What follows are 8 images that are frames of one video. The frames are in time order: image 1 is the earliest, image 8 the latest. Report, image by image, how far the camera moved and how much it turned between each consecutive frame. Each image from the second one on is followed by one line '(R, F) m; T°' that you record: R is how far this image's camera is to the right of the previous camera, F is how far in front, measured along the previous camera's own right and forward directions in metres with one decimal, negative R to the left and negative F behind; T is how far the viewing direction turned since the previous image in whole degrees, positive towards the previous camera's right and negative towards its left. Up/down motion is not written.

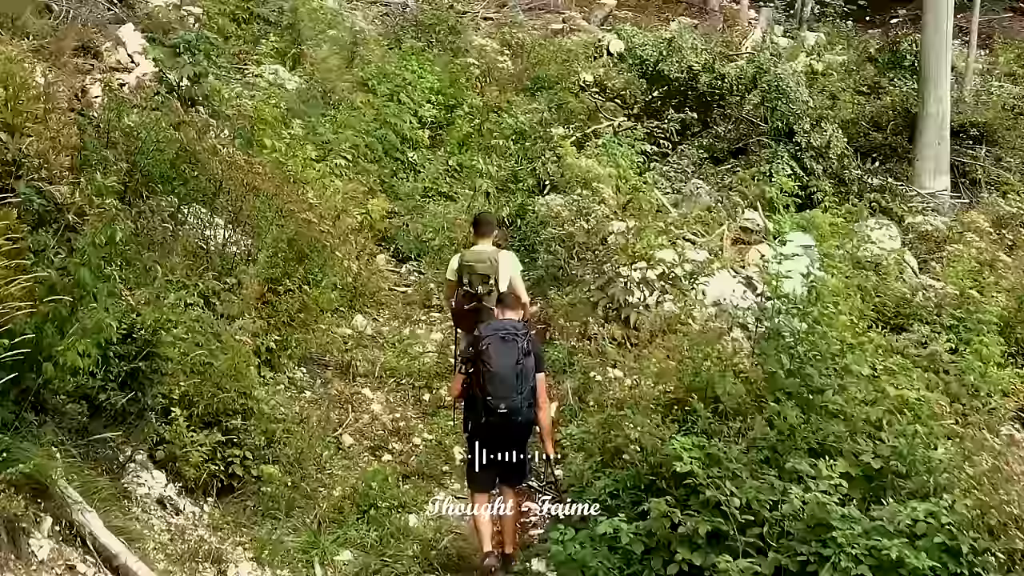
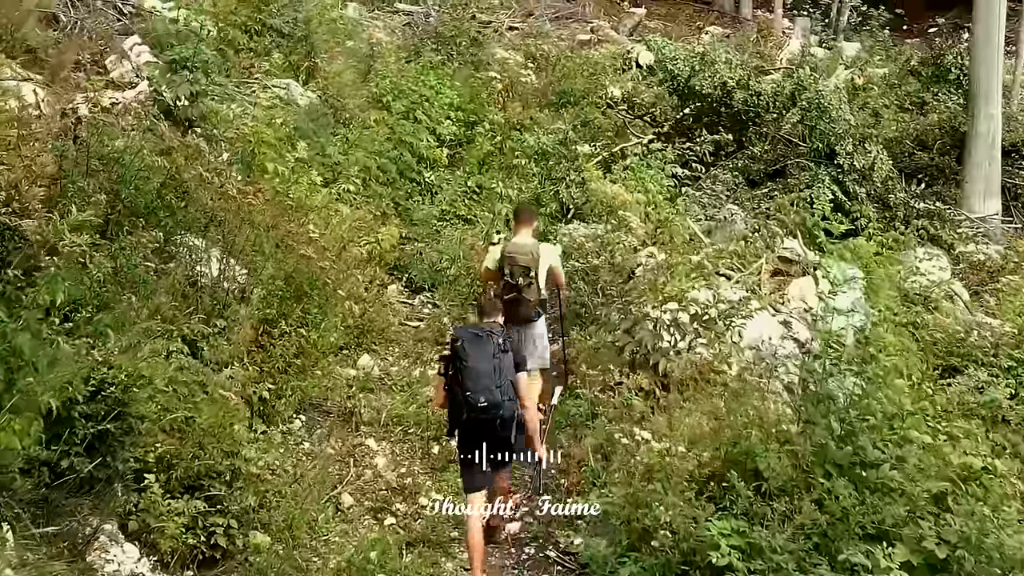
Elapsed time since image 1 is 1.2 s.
(0.0, +0.5) m; -2°
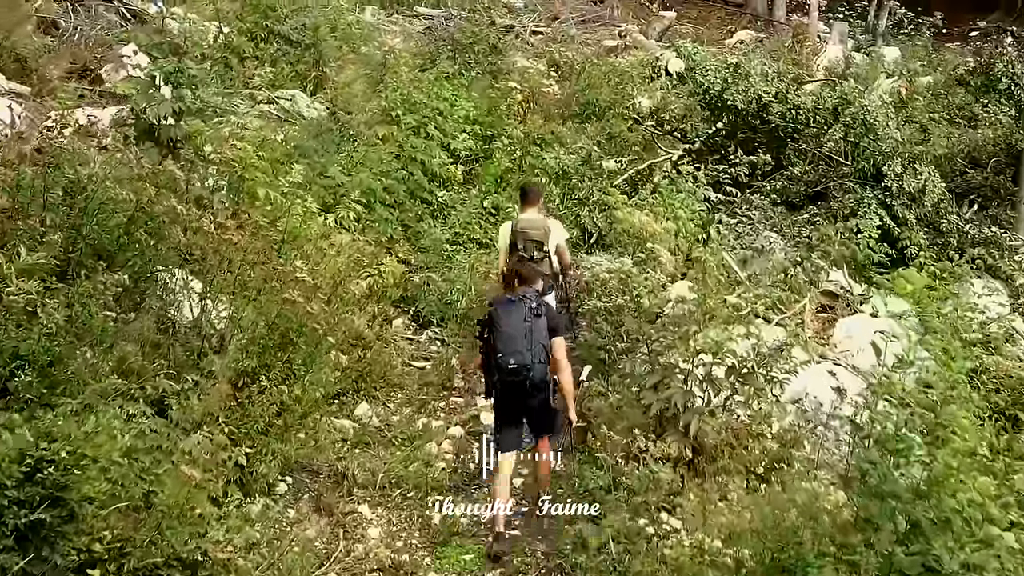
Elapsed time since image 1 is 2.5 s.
(+0.1, +0.6) m; -2°
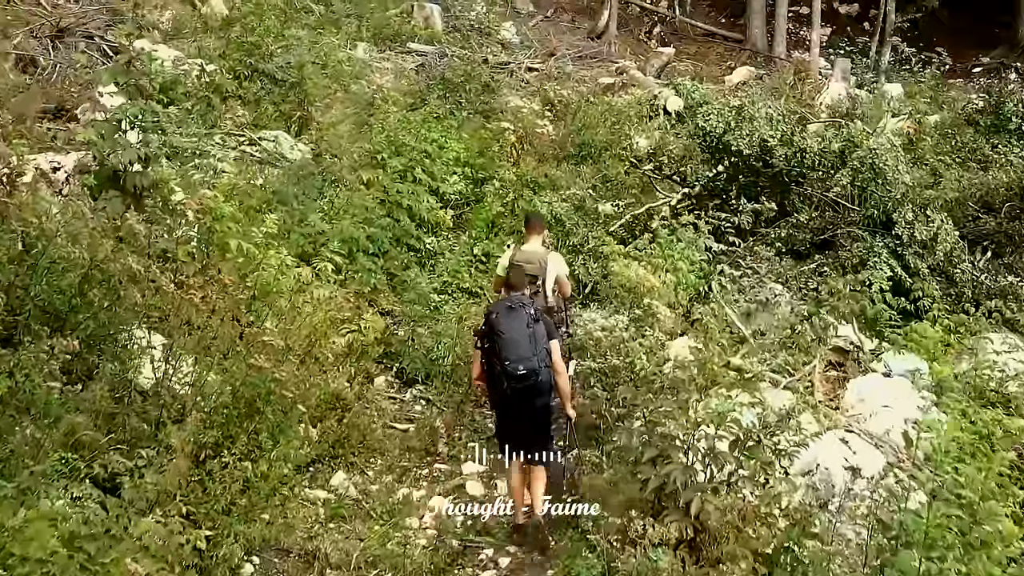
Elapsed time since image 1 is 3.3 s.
(+0.1, +0.4) m; 0°
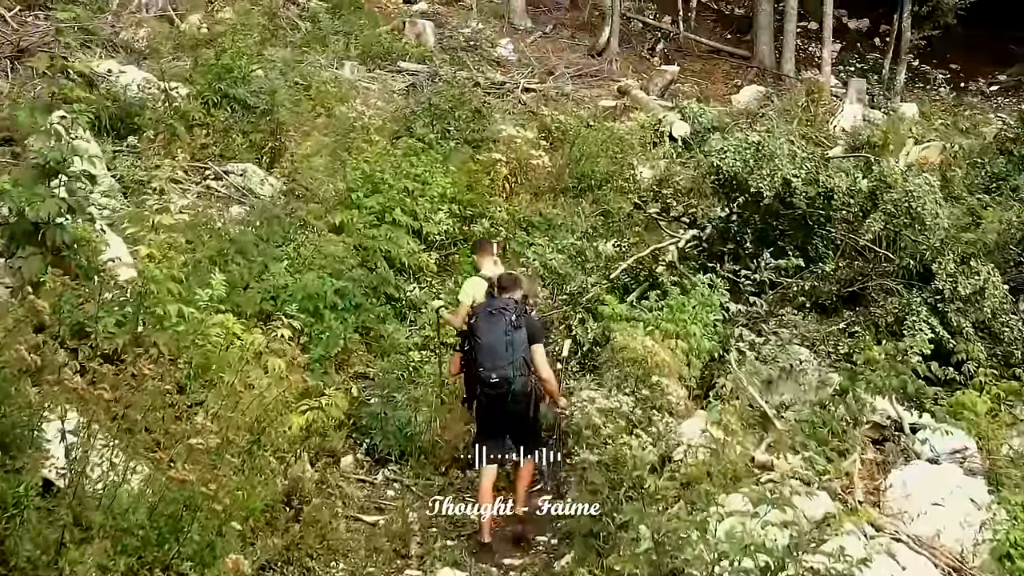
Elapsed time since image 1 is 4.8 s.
(+0.1, +0.8) m; 0°
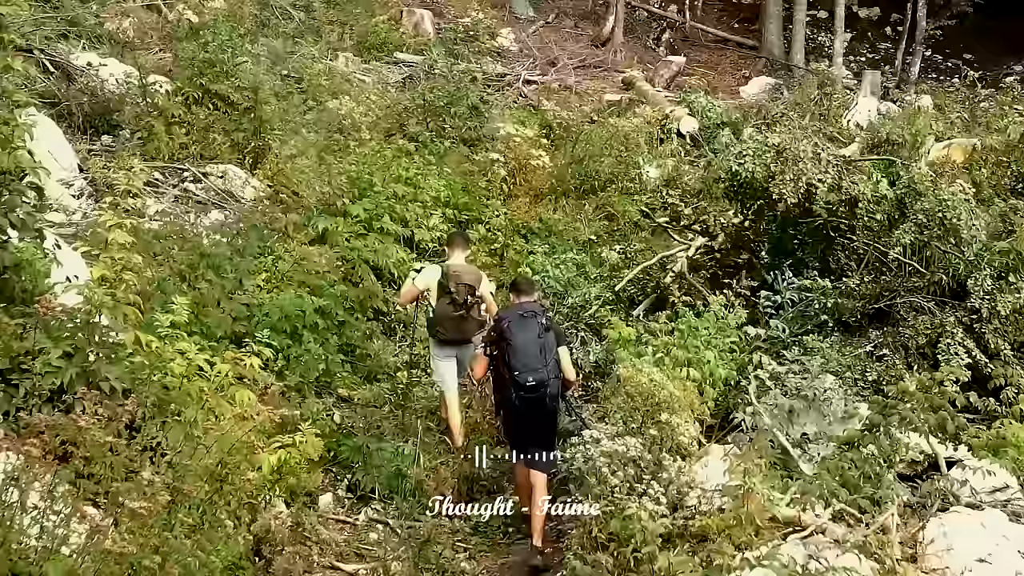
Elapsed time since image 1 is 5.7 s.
(0.0, +0.5) m; 0°
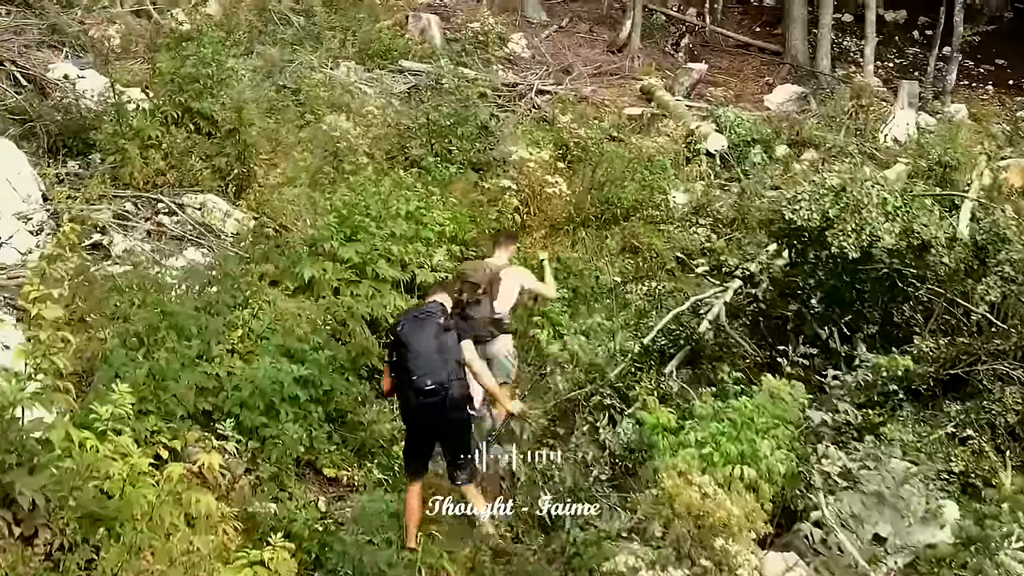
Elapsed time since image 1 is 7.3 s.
(0.0, +0.9) m; -1°
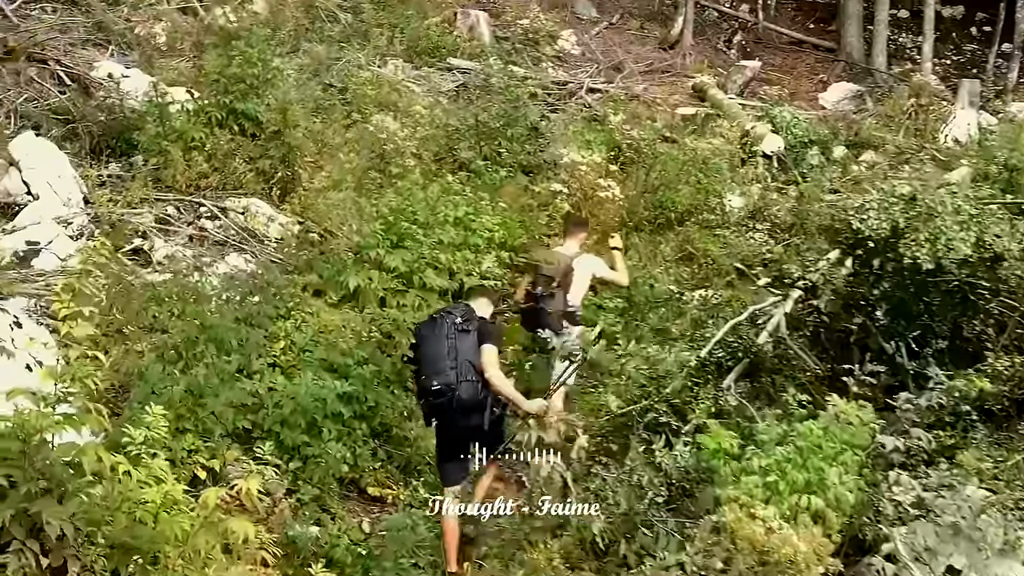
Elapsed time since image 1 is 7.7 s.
(-0.1, +0.3) m; -3°
